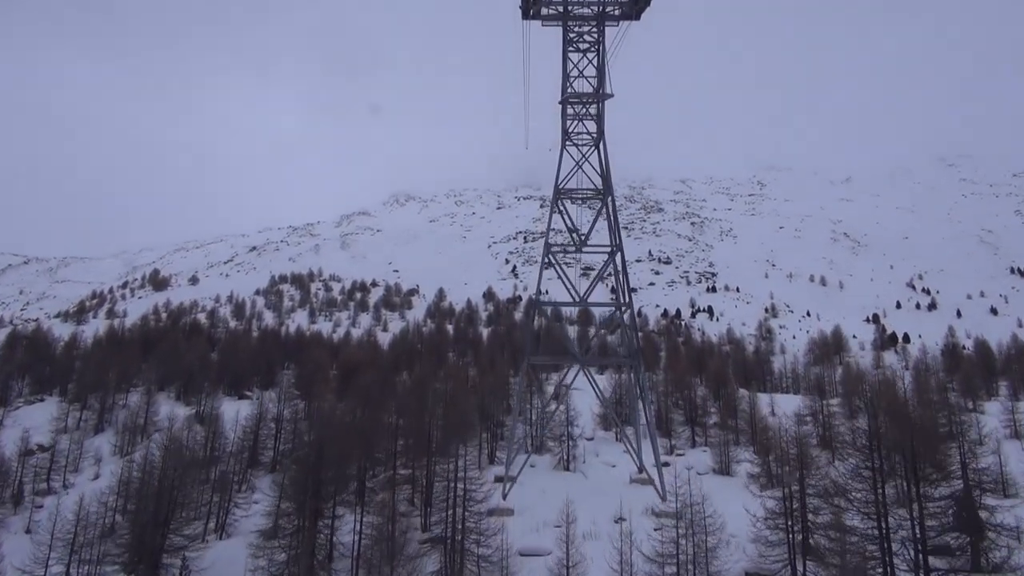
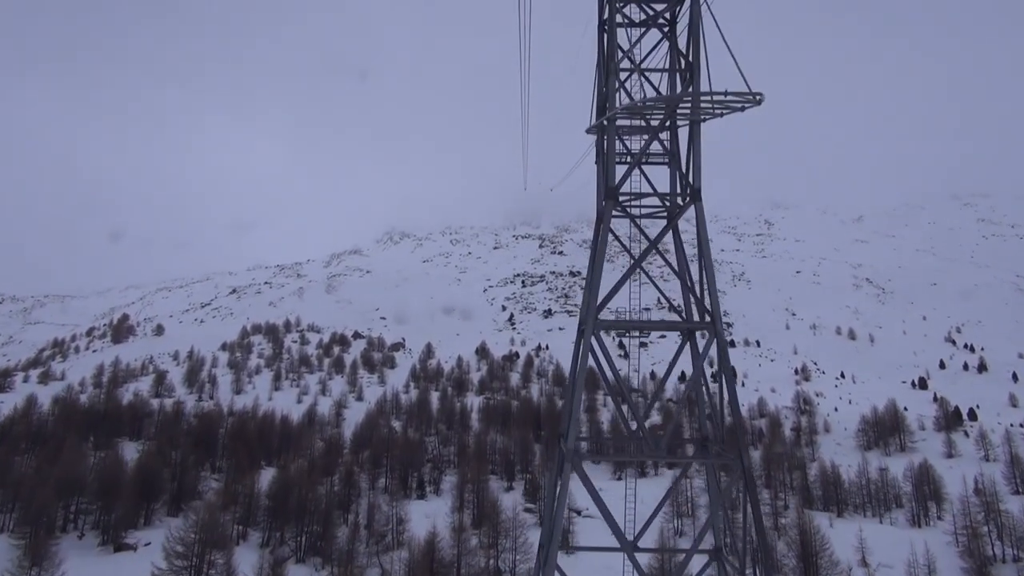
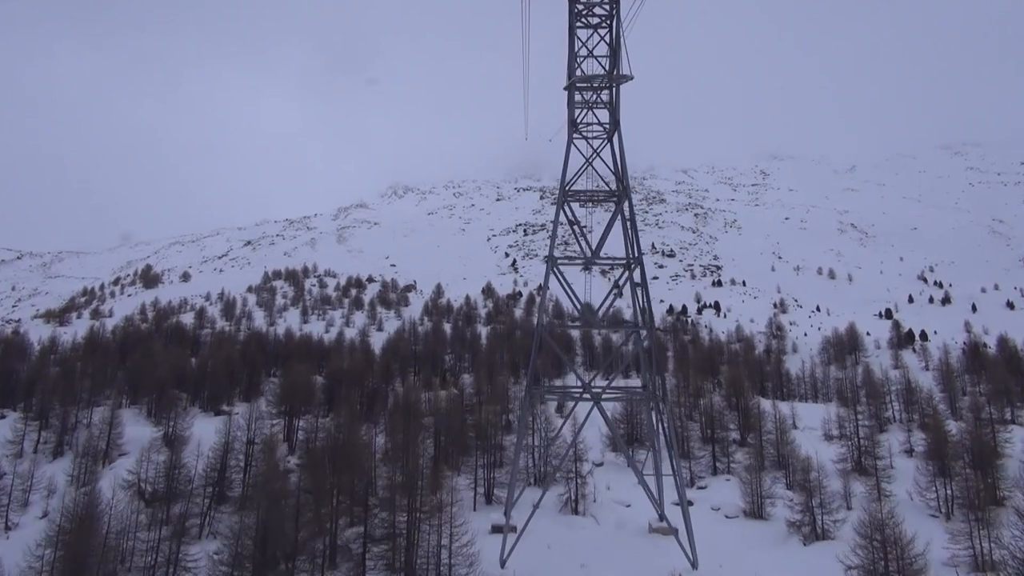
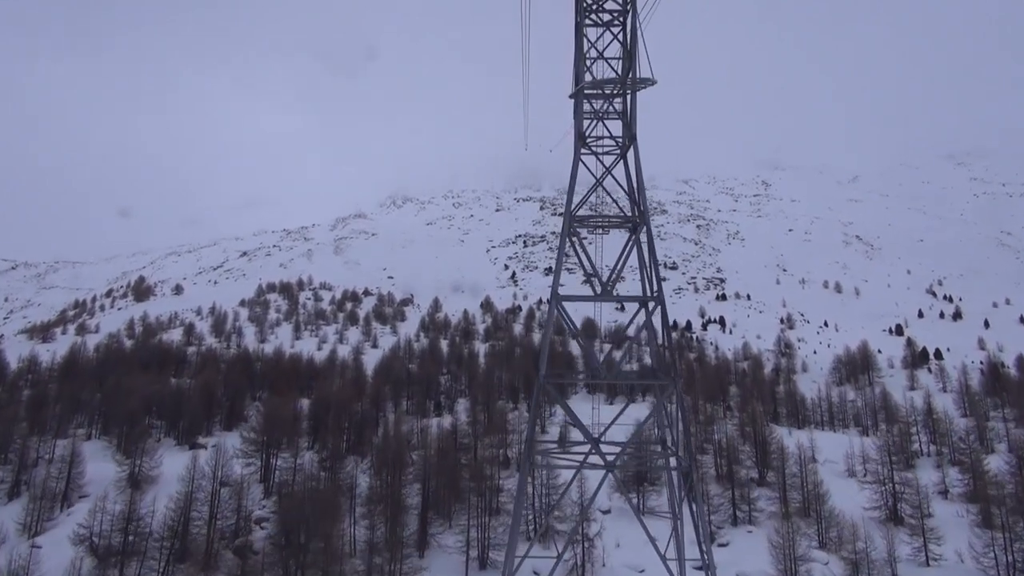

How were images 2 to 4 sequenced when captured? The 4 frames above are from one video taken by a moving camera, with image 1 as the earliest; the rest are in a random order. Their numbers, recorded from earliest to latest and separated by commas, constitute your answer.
3, 4, 2
